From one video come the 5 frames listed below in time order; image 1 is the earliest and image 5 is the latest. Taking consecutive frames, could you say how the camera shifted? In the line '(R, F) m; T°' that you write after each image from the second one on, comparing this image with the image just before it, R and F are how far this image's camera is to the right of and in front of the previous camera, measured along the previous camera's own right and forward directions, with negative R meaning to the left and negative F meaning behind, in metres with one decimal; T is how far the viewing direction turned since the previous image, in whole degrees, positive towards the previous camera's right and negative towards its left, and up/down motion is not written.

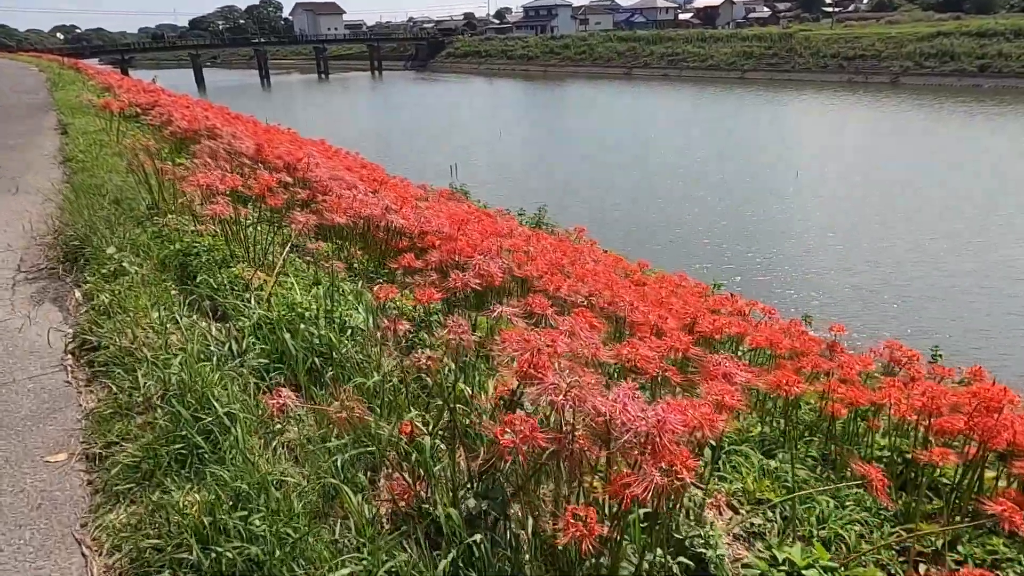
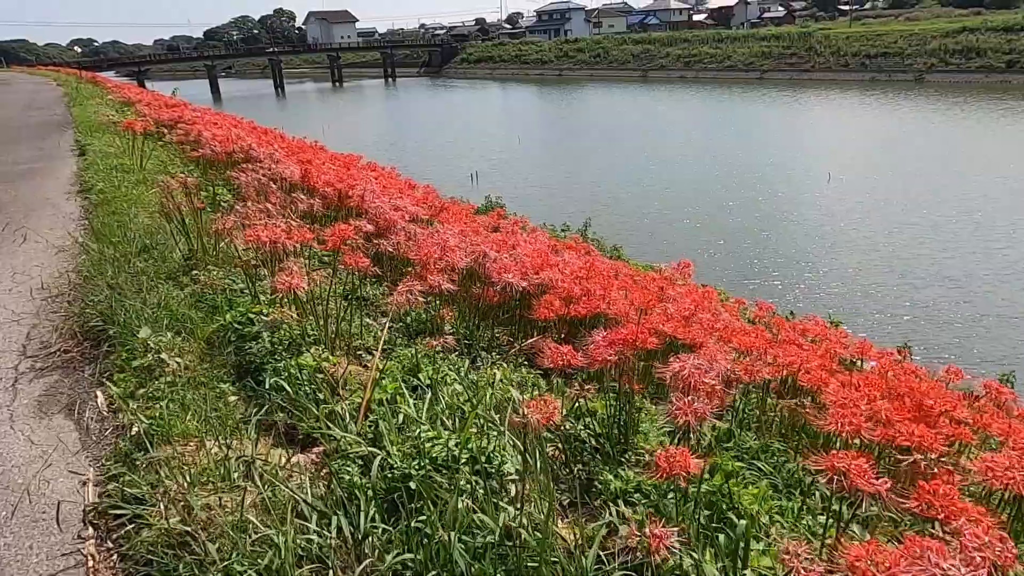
(-0.7, +1.0) m; -1°
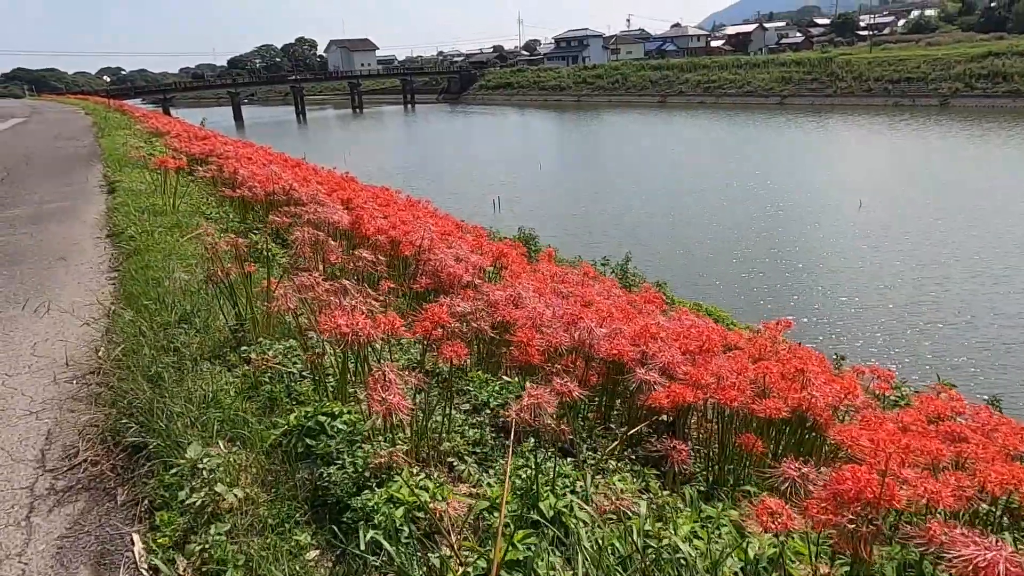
(-0.5, +0.6) m; -1°
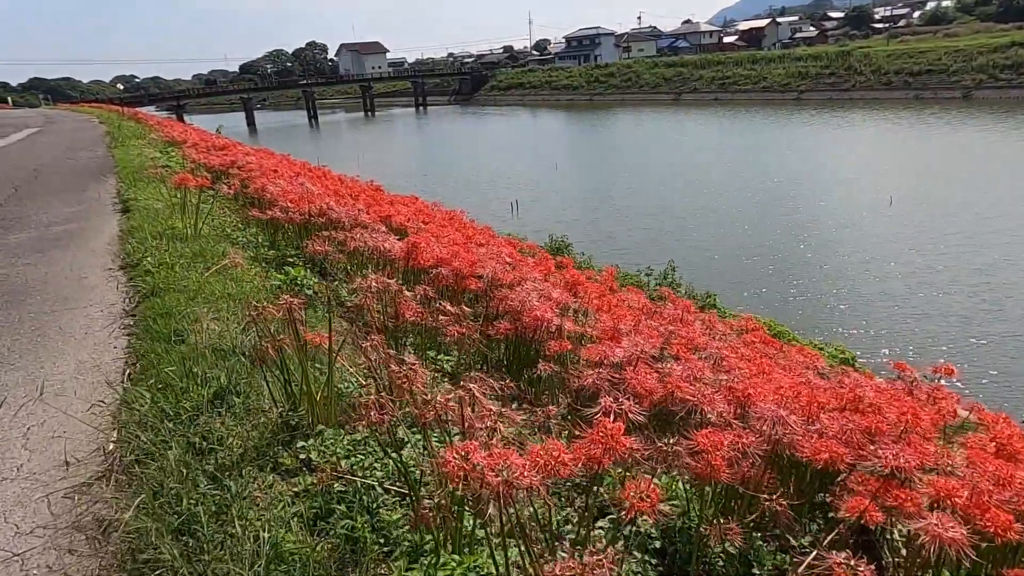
(-0.5, +0.9) m; -1°
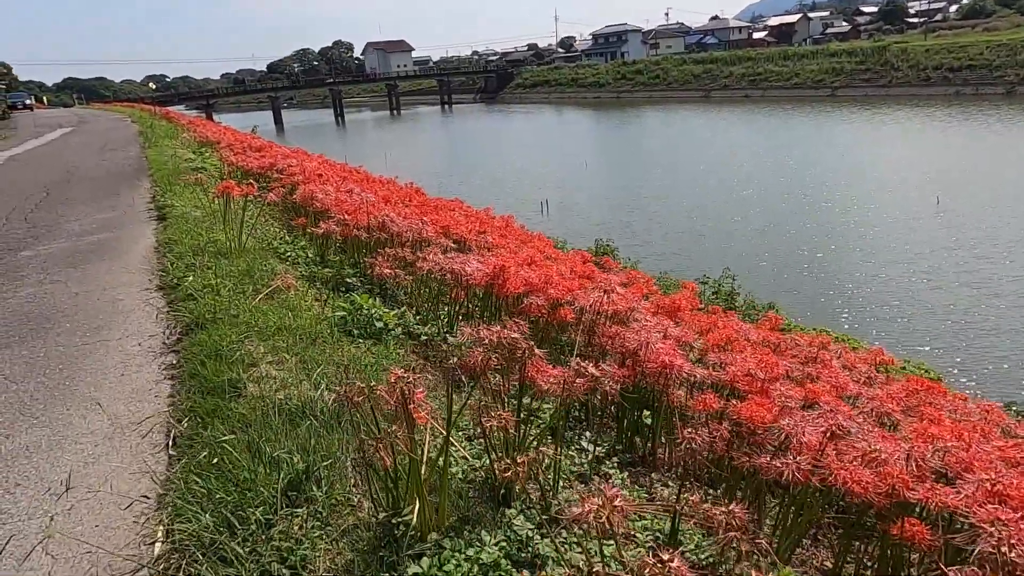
(-0.5, +0.7) m; -2°
